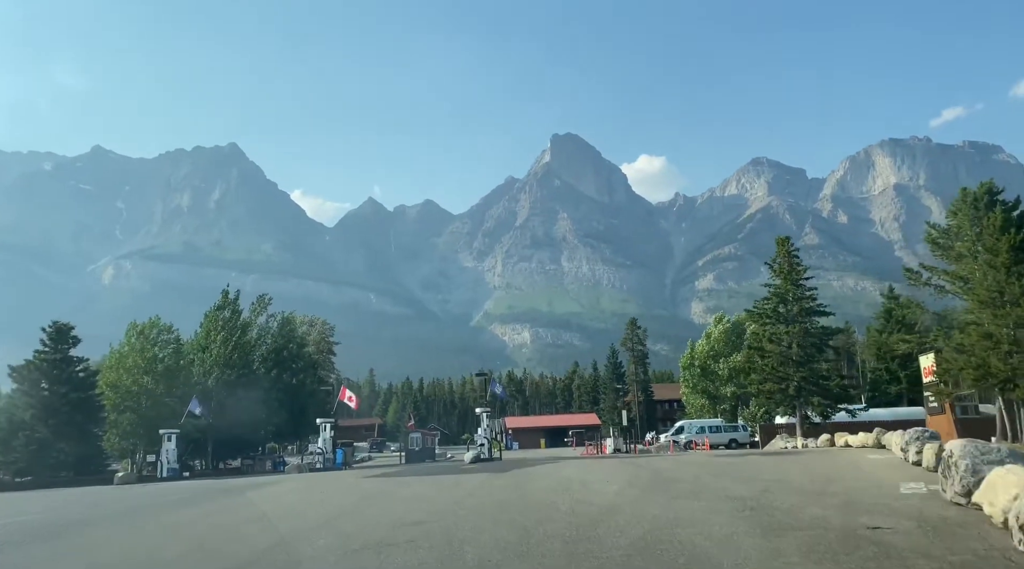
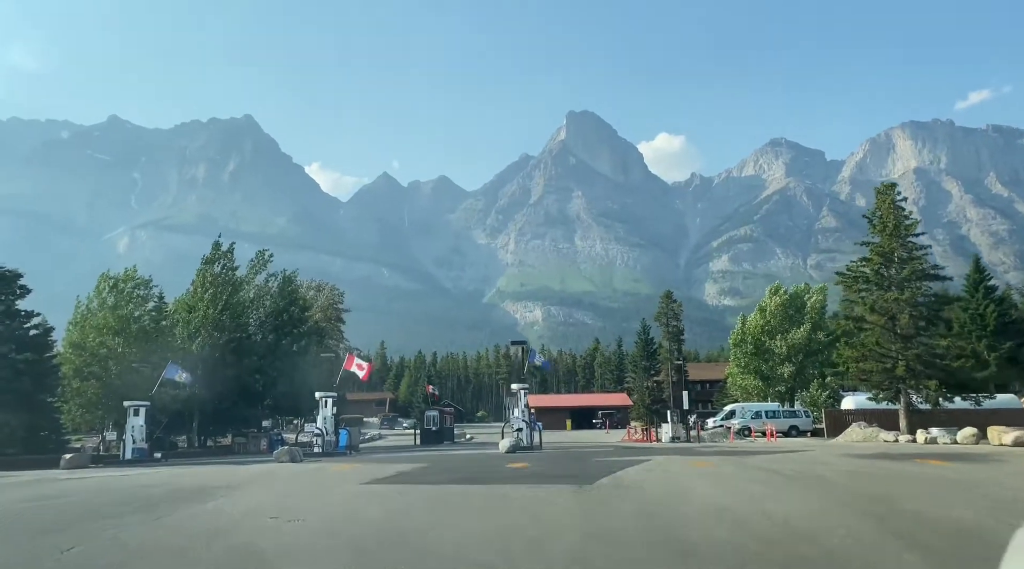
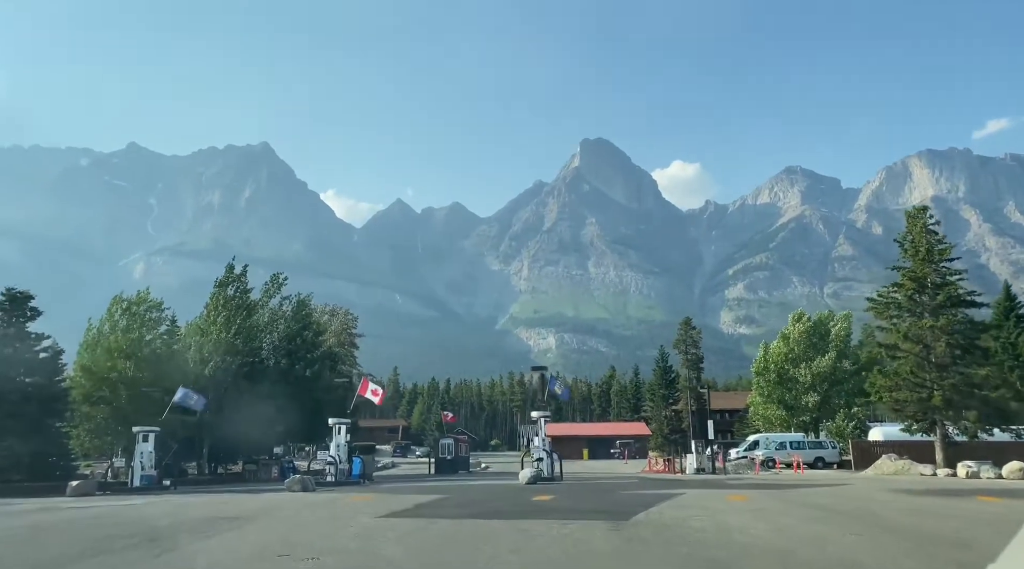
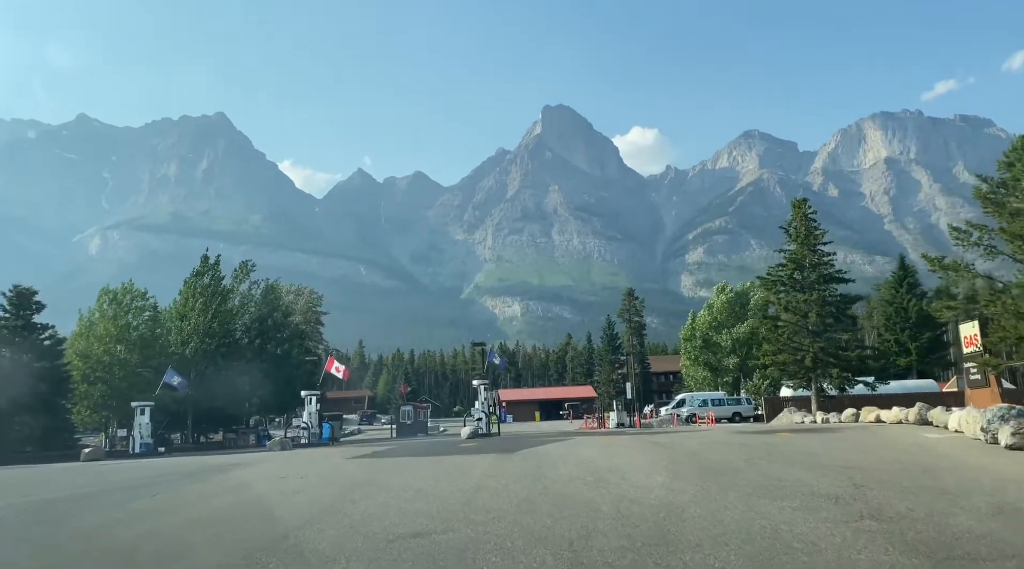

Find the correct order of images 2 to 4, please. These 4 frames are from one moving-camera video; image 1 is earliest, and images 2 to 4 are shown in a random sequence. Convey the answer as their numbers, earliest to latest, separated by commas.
4, 2, 3
